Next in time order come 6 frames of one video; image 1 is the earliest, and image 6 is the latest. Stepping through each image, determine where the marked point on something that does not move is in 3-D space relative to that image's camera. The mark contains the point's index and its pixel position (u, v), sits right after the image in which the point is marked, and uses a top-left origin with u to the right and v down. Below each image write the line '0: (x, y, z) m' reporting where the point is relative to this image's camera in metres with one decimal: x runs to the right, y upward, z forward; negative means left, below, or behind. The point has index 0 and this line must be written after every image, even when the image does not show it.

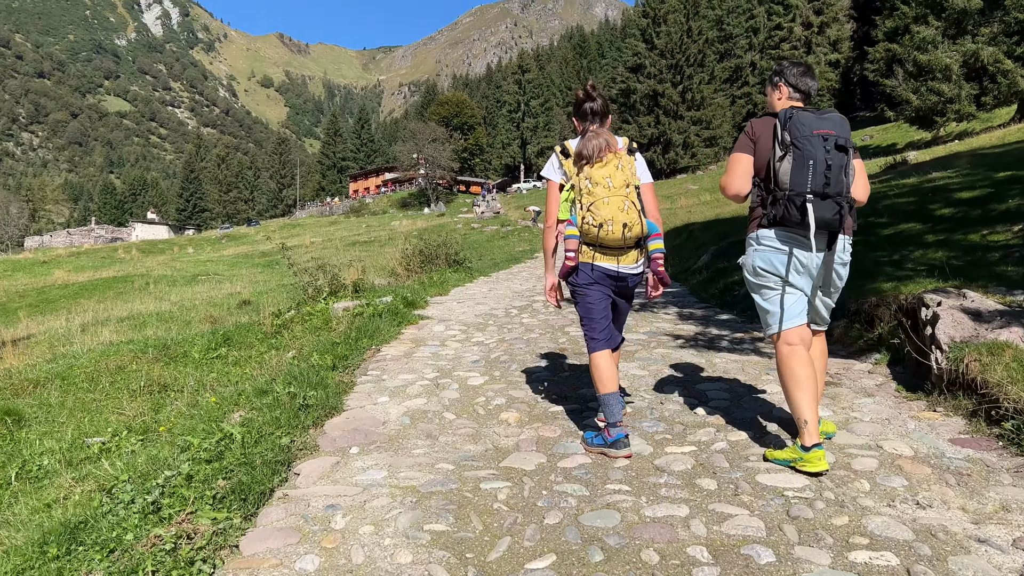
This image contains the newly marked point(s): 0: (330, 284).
0: (-2.3, 0.0, +10.3) m
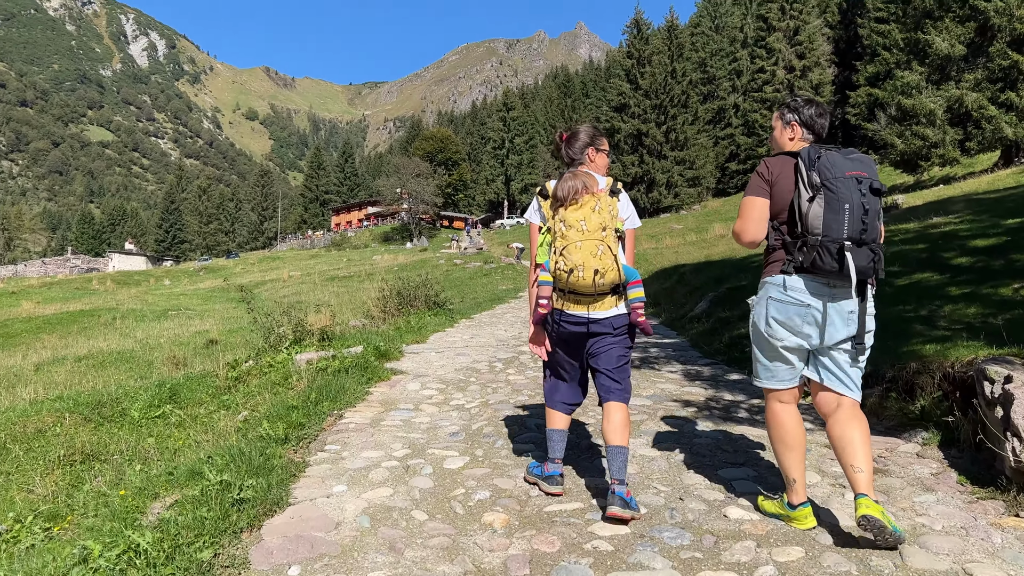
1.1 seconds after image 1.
0: (-2.5, -0.5, +9.3) m
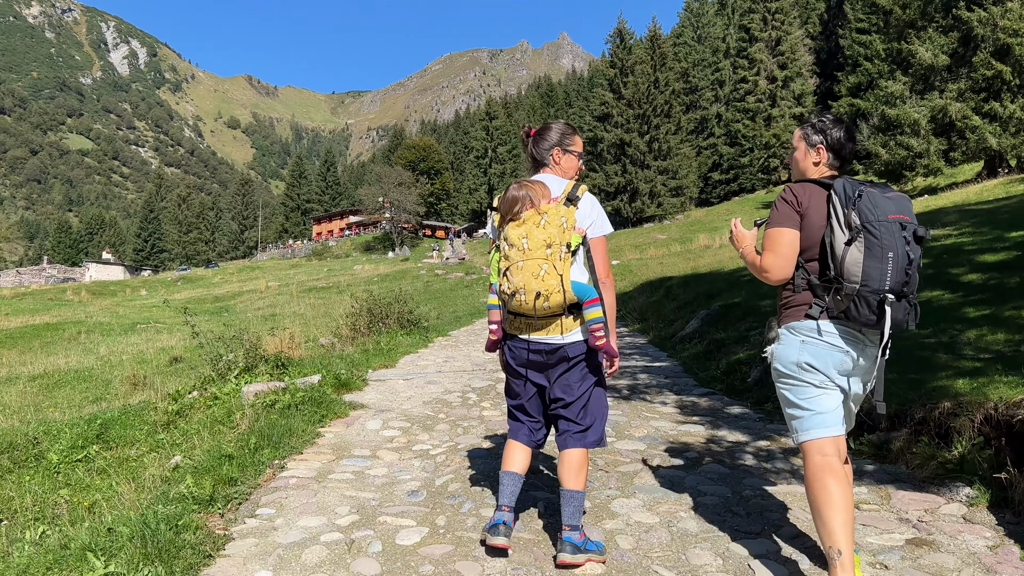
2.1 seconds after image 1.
0: (-2.8, -0.7, +8.4) m
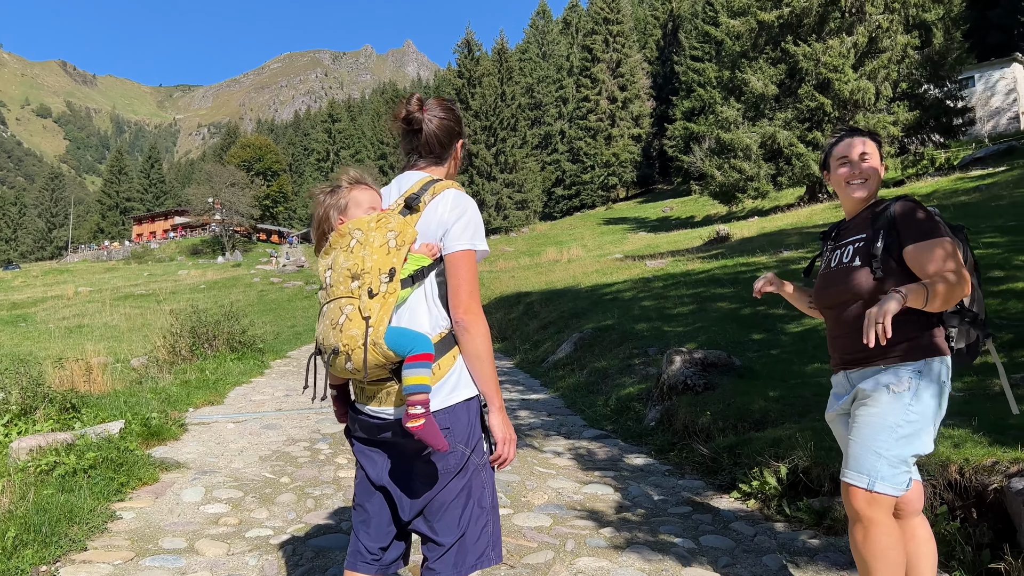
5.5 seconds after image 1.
0: (-4.0, -0.9, +6.6) m
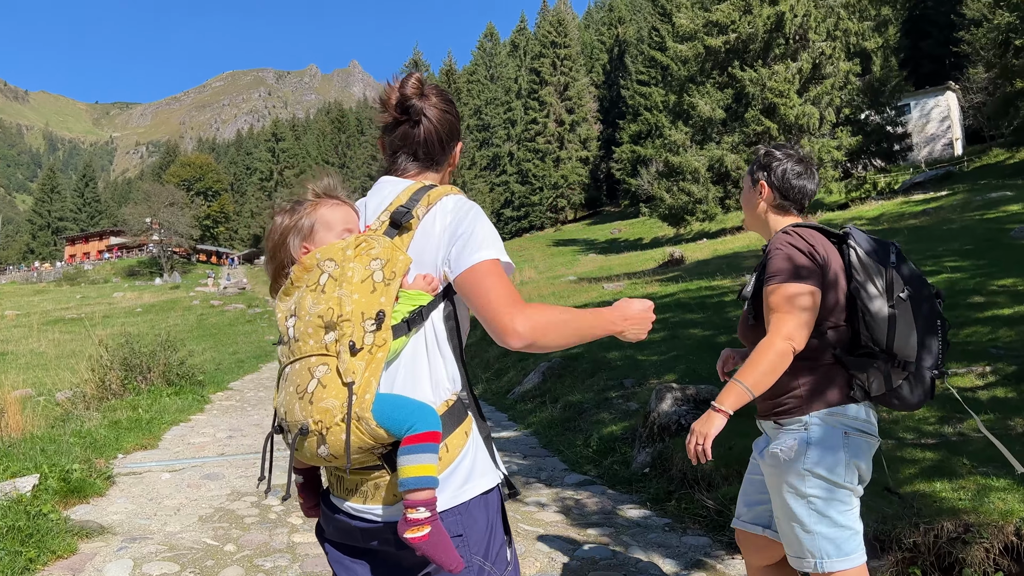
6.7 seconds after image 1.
0: (-4.1, -1.1, +5.6) m
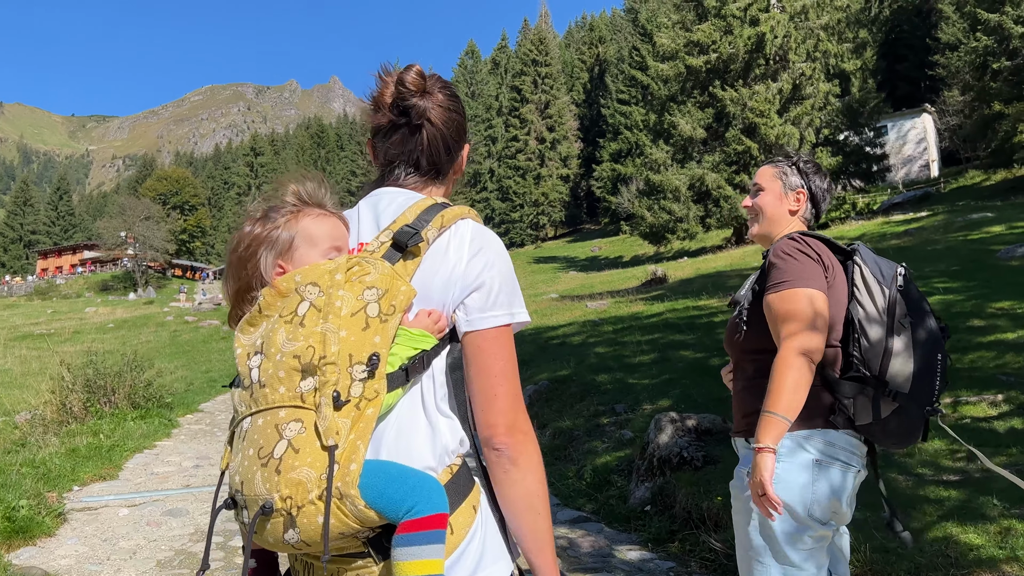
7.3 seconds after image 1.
0: (-4.2, -1.2, +5.1) m
